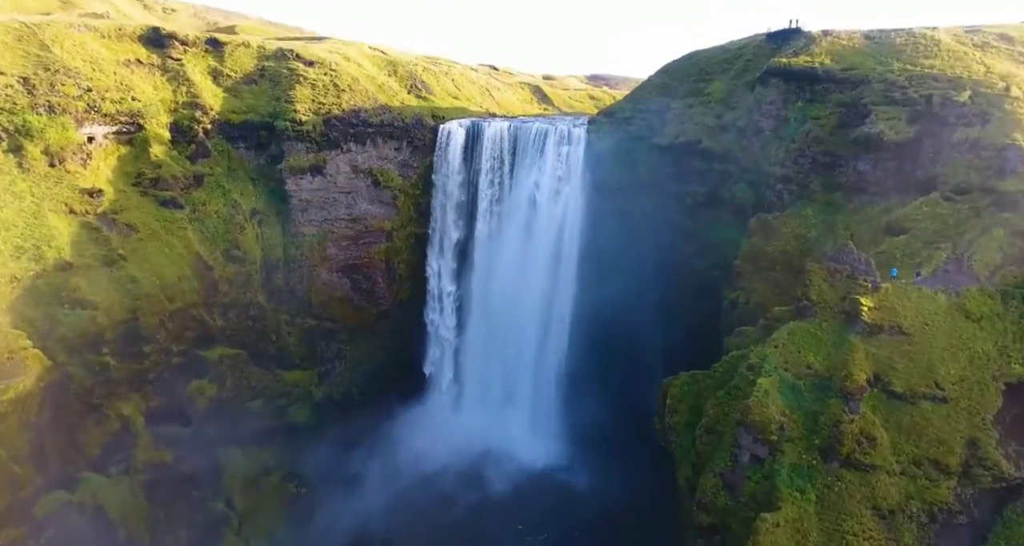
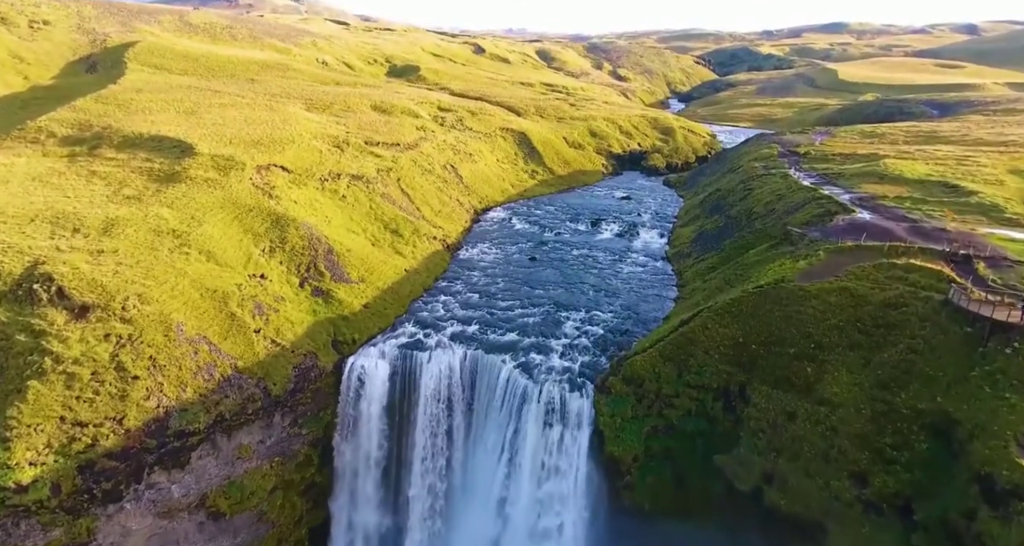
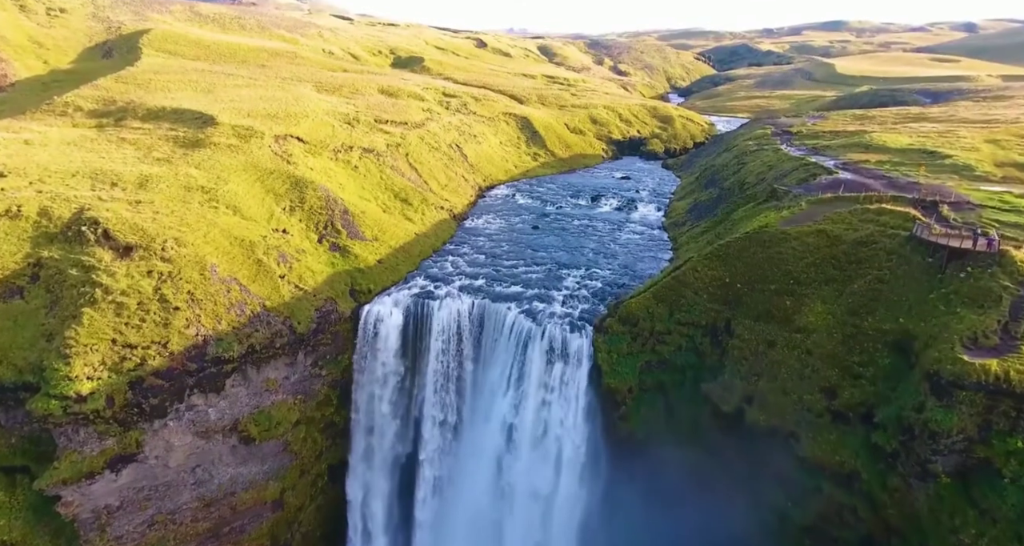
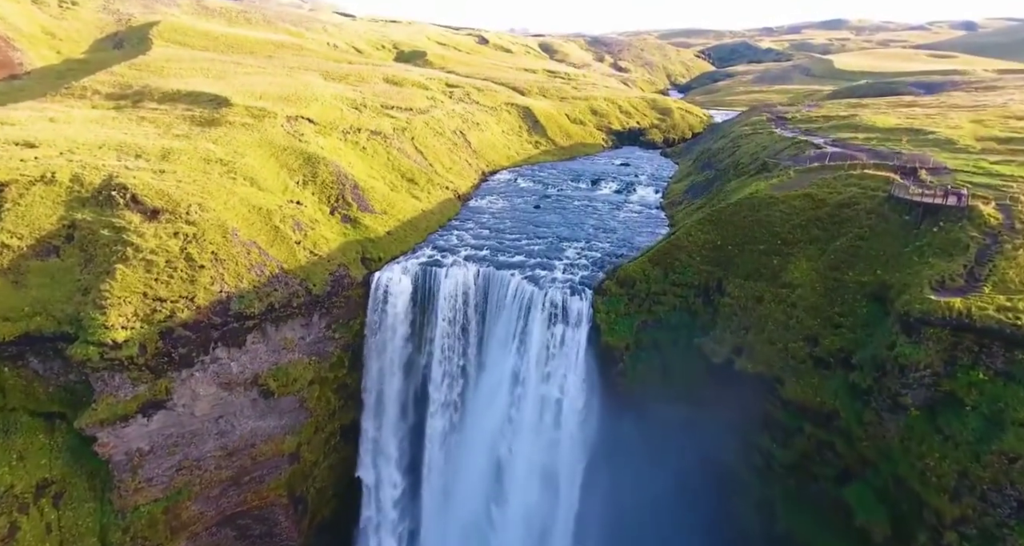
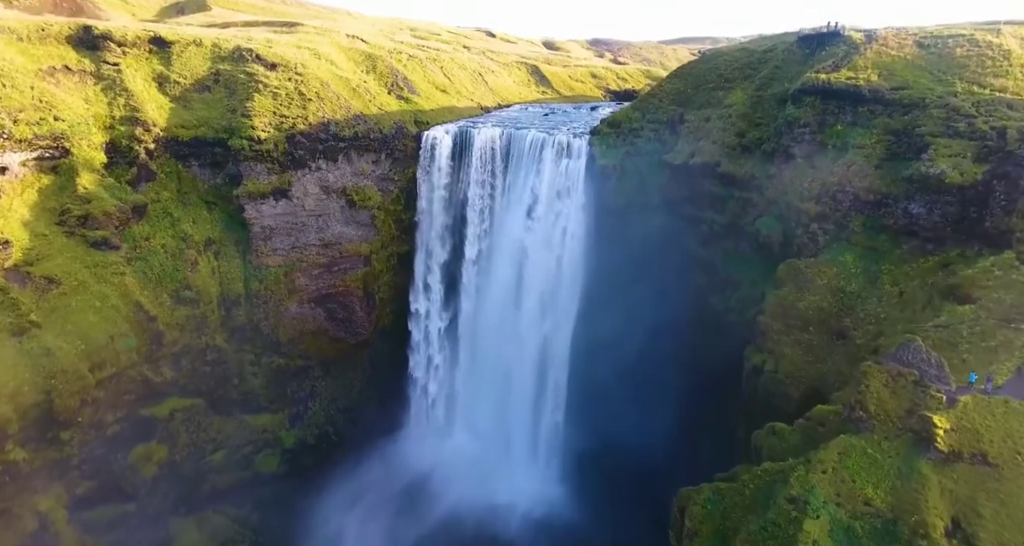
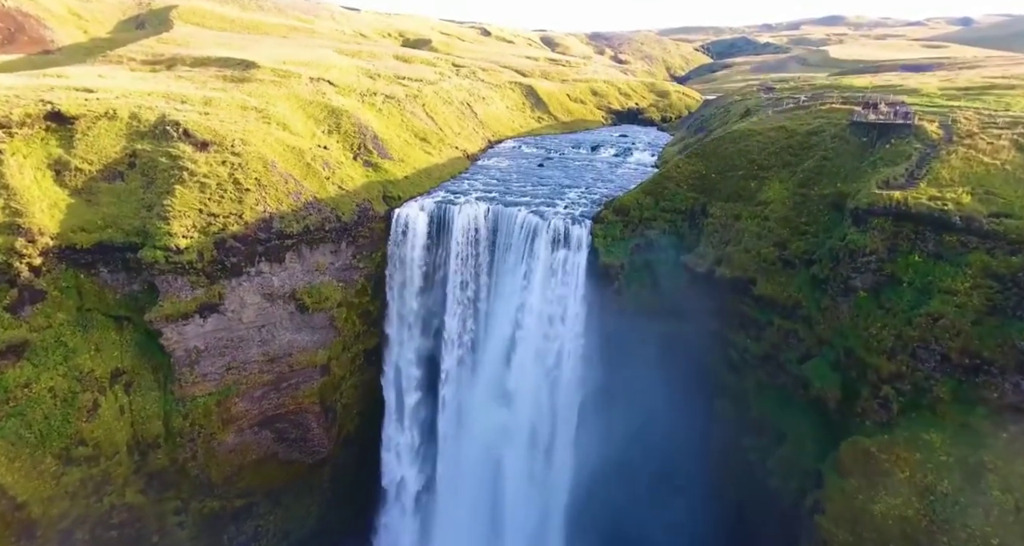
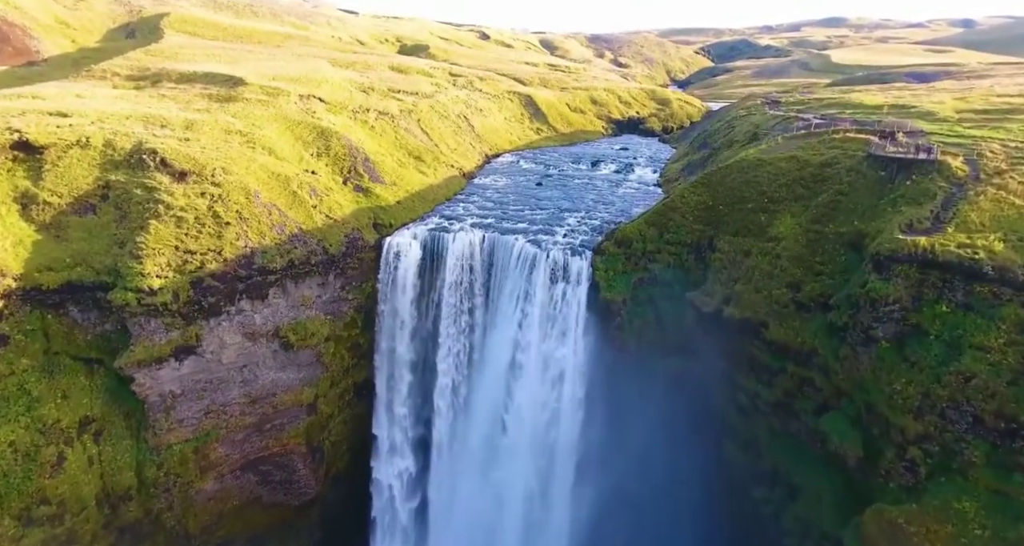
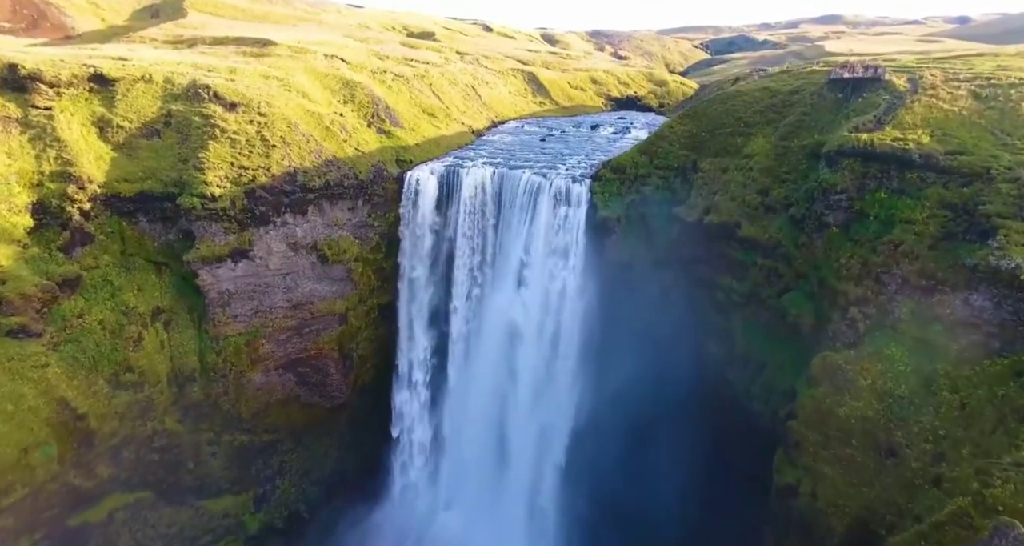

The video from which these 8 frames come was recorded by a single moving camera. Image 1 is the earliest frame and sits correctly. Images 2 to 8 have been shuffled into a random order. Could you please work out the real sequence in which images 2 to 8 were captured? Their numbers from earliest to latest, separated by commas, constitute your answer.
5, 8, 6, 7, 4, 3, 2
